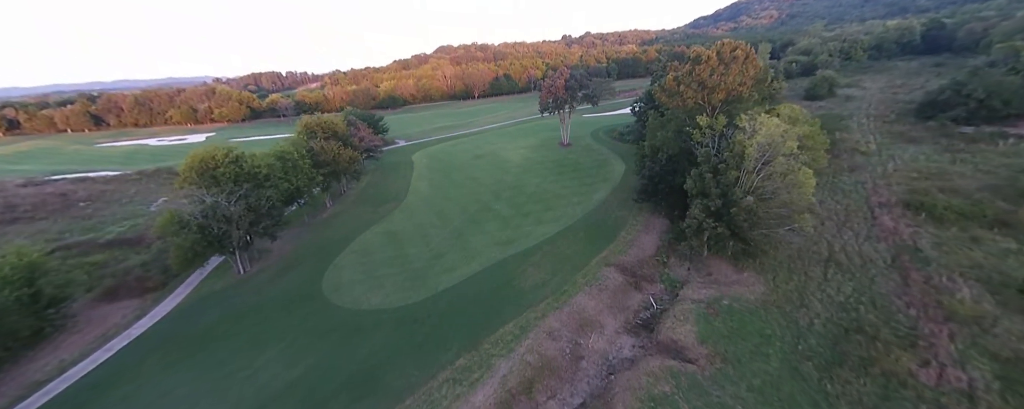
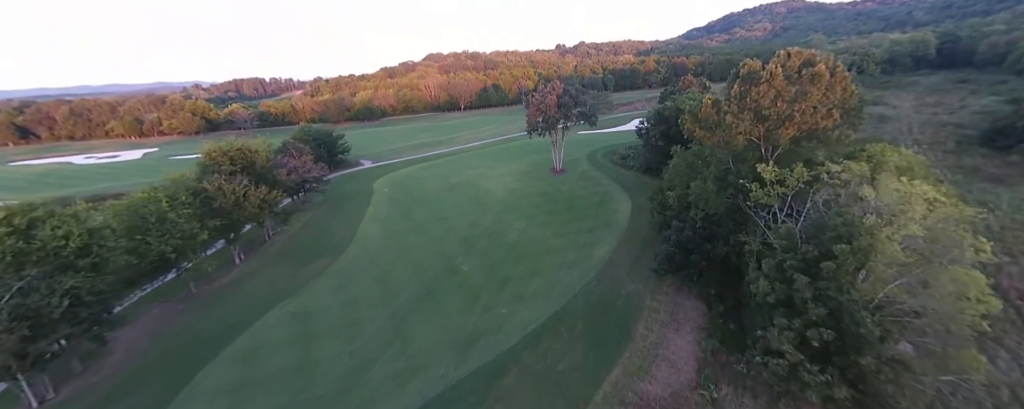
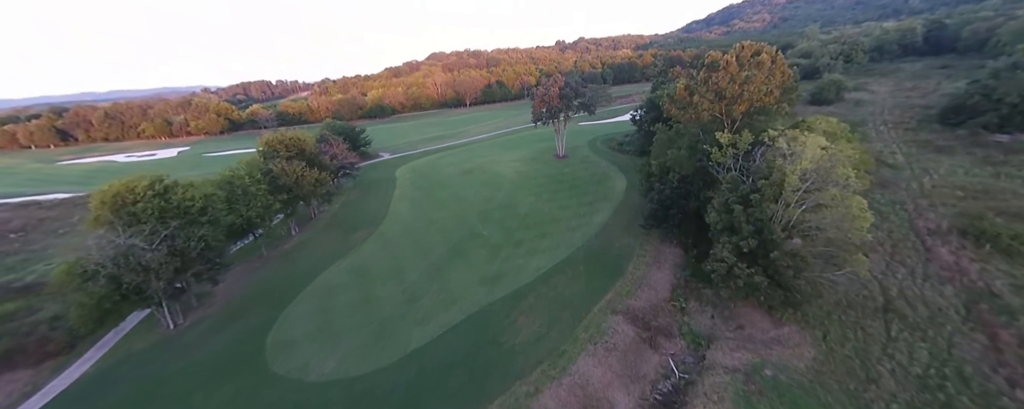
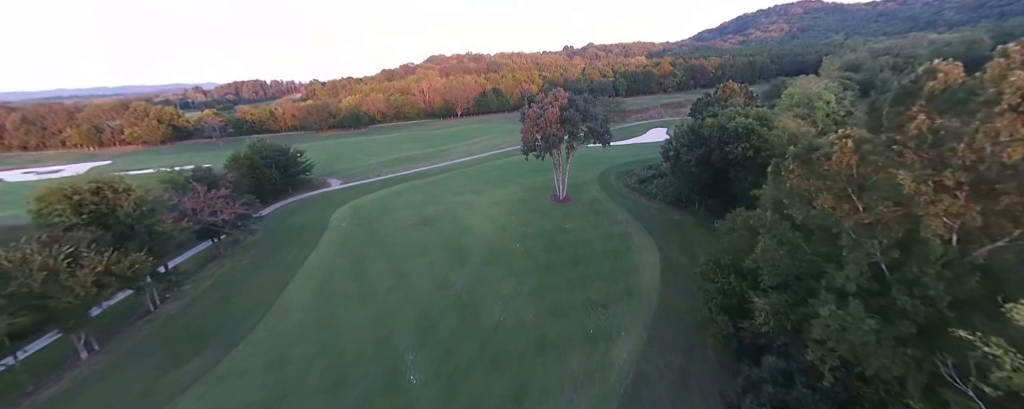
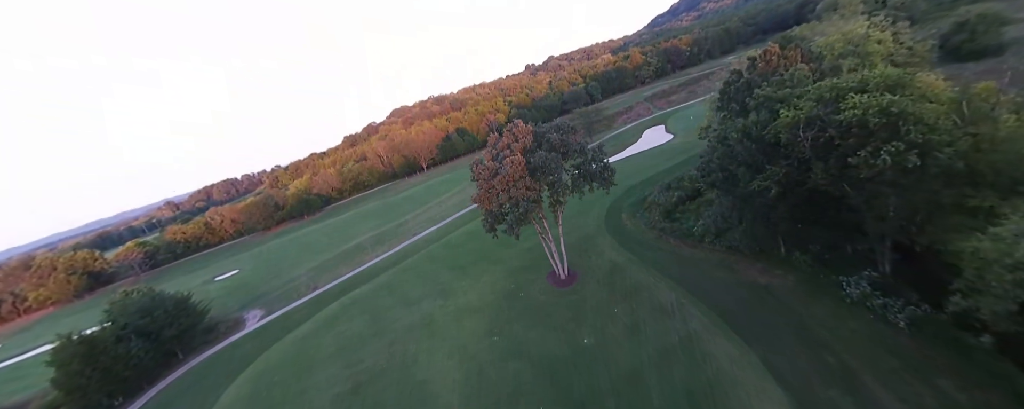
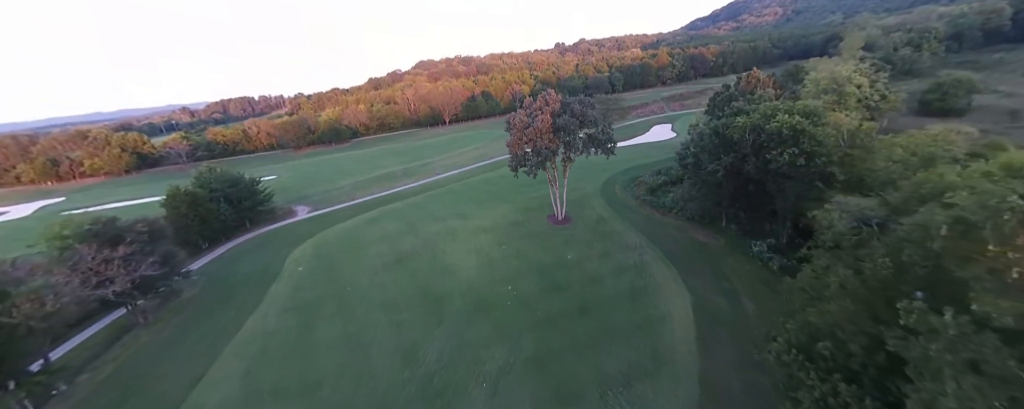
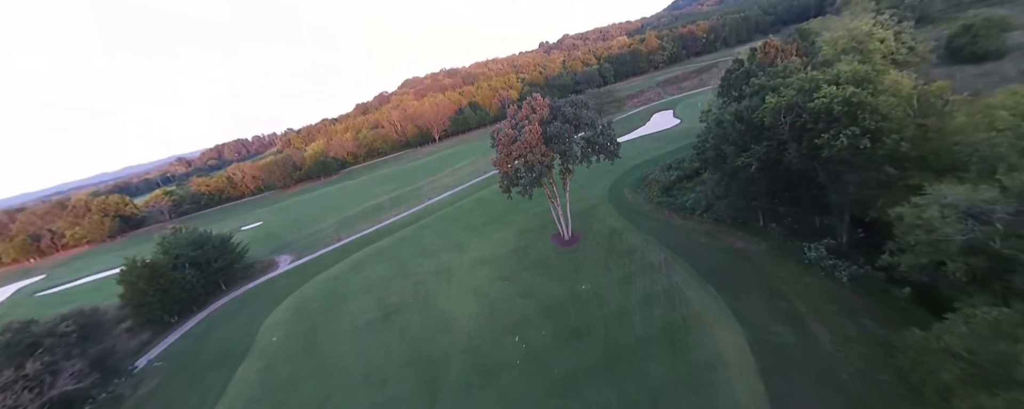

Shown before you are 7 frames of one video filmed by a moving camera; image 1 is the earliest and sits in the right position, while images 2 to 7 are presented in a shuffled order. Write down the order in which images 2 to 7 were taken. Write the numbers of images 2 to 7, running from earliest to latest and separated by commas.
3, 2, 4, 6, 7, 5
